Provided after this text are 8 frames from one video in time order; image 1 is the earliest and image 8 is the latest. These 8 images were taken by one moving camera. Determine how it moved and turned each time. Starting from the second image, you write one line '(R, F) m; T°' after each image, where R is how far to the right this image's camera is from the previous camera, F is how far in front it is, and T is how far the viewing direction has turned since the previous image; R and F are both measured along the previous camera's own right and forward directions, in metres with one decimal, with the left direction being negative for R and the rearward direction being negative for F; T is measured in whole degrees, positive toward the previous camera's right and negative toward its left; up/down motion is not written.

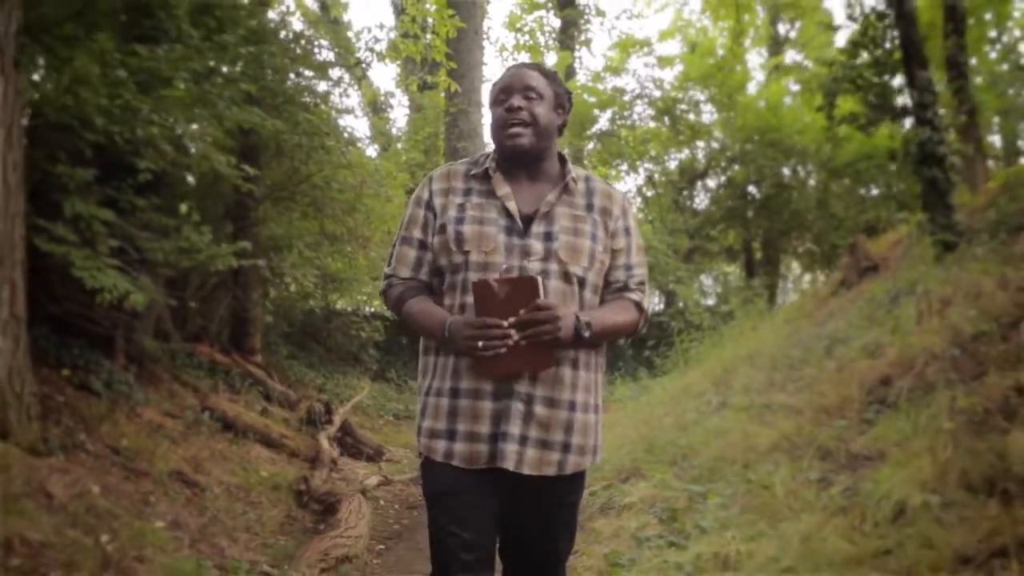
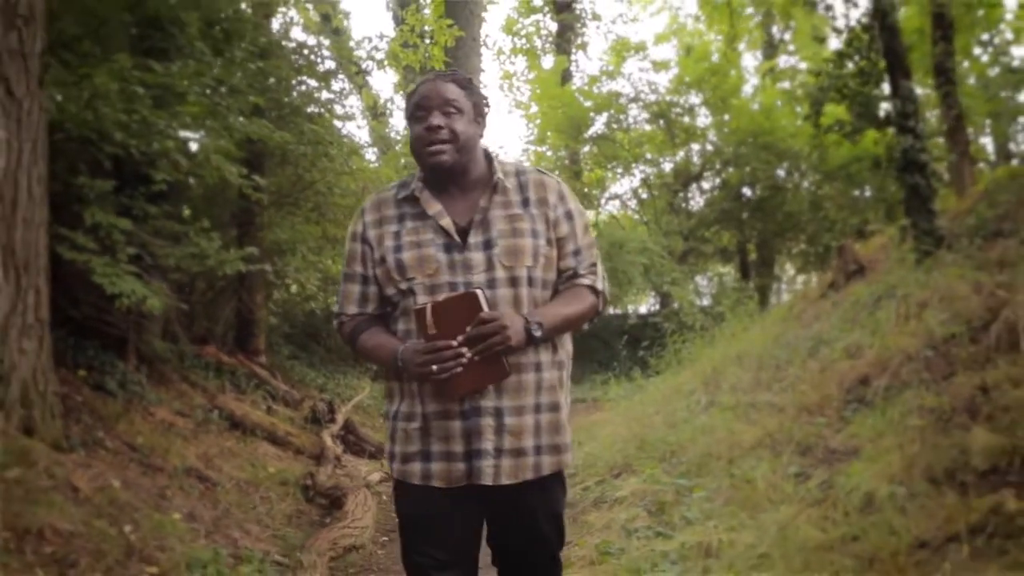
(0.0, -0.4) m; 0°
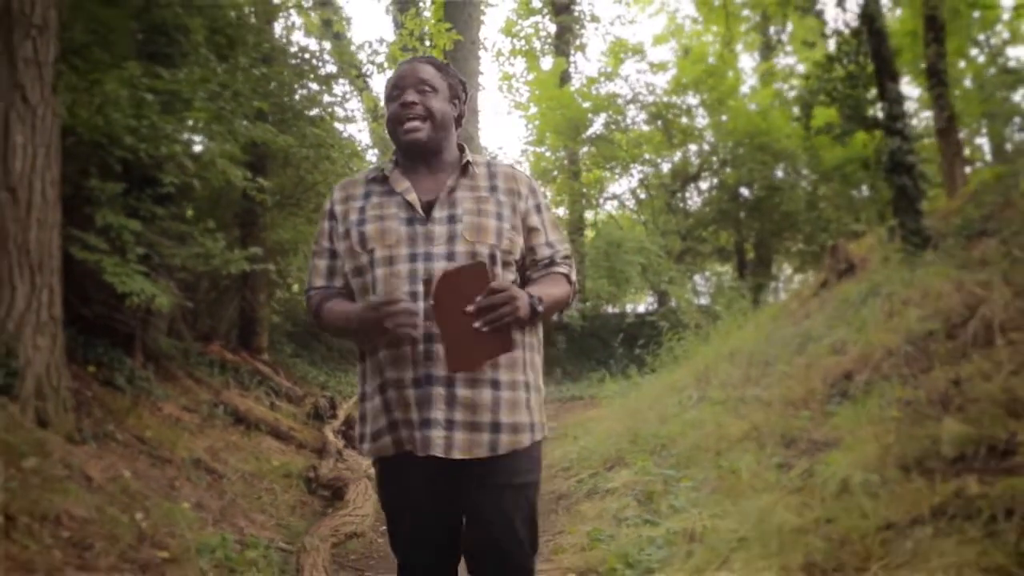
(0.0, -0.3) m; 0°
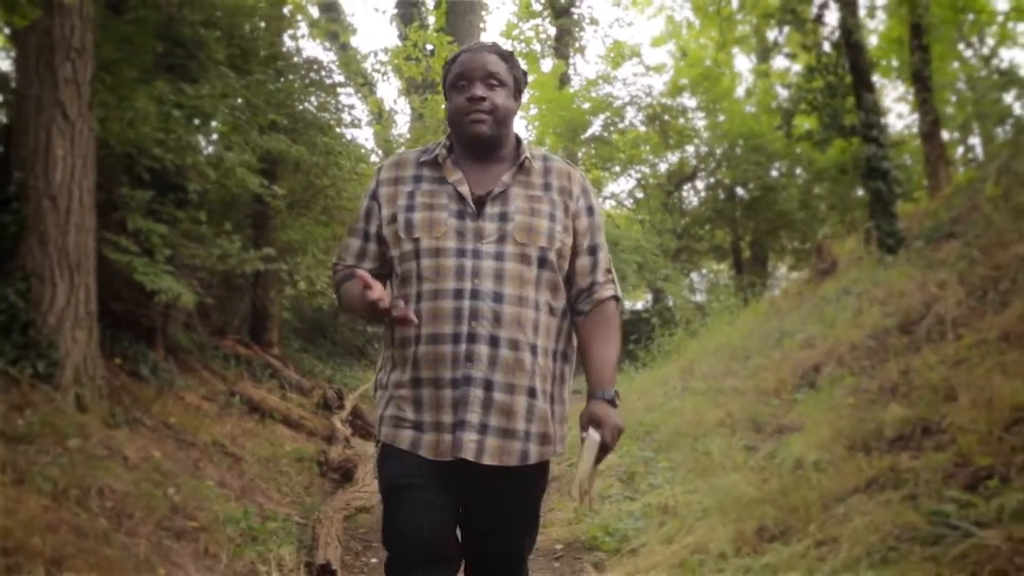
(+0.1, -0.7) m; 0°
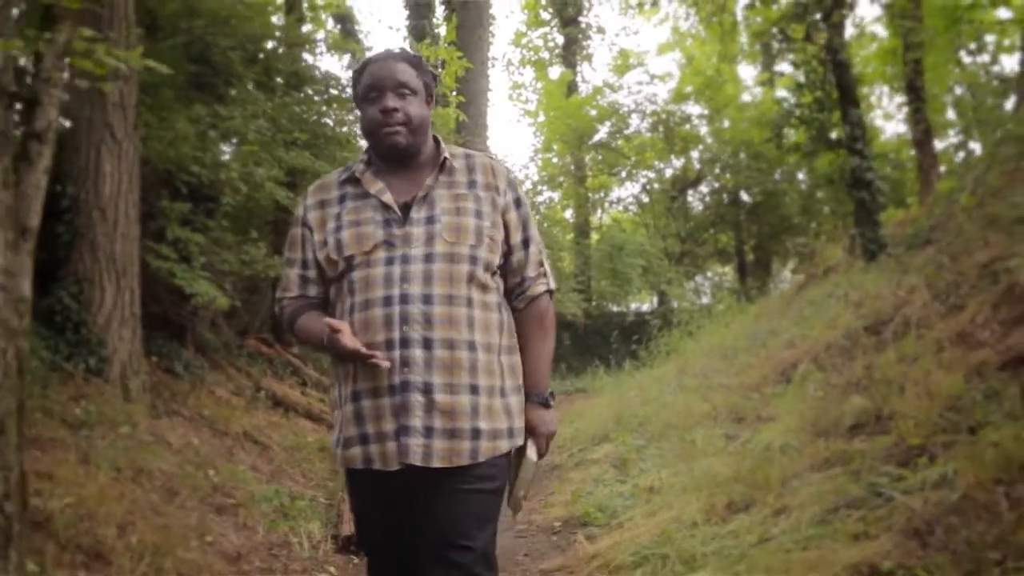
(+0.1, -0.8) m; -1°
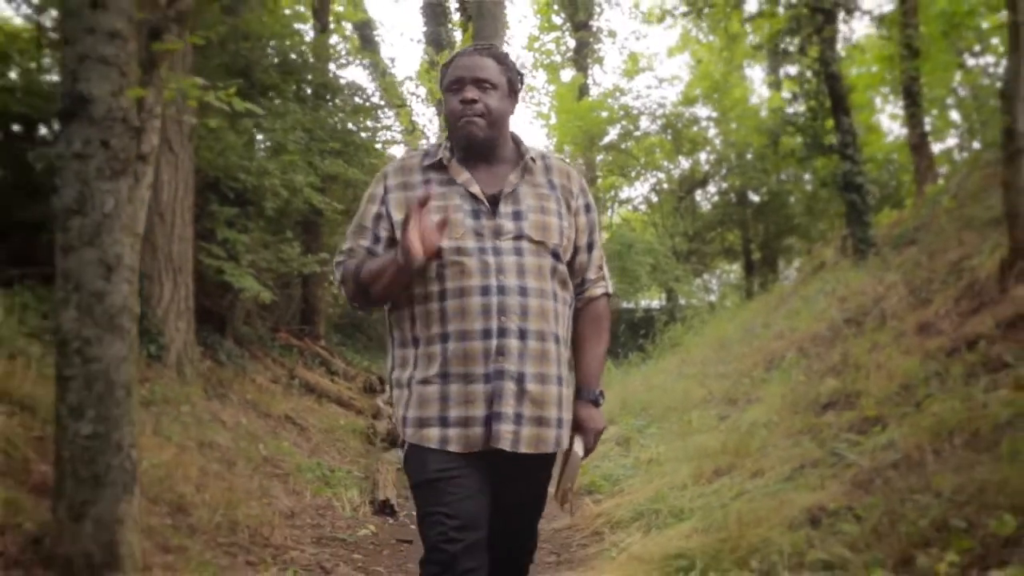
(0.0, -1.0) m; -1°
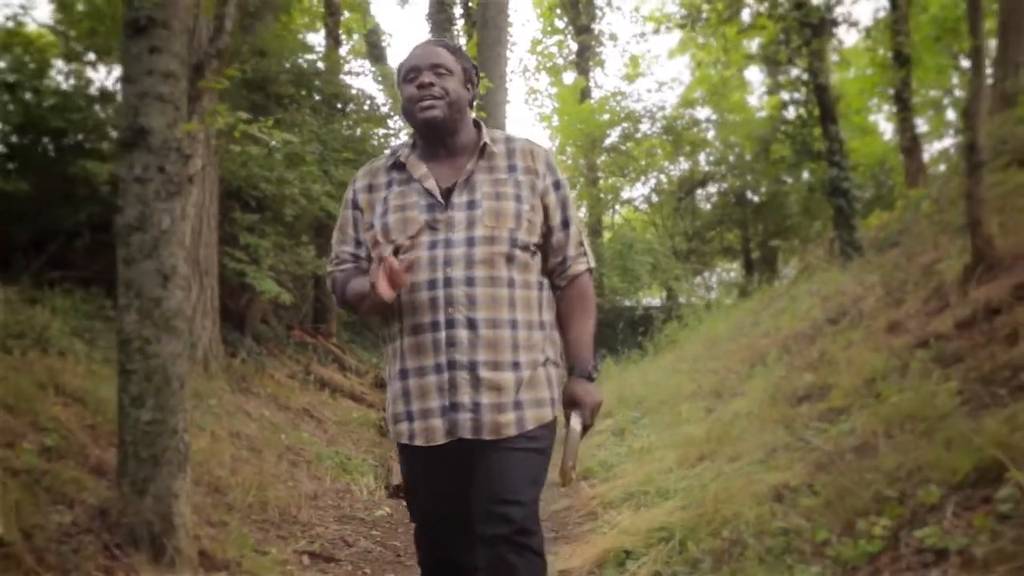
(0.0, -0.7) m; 0°
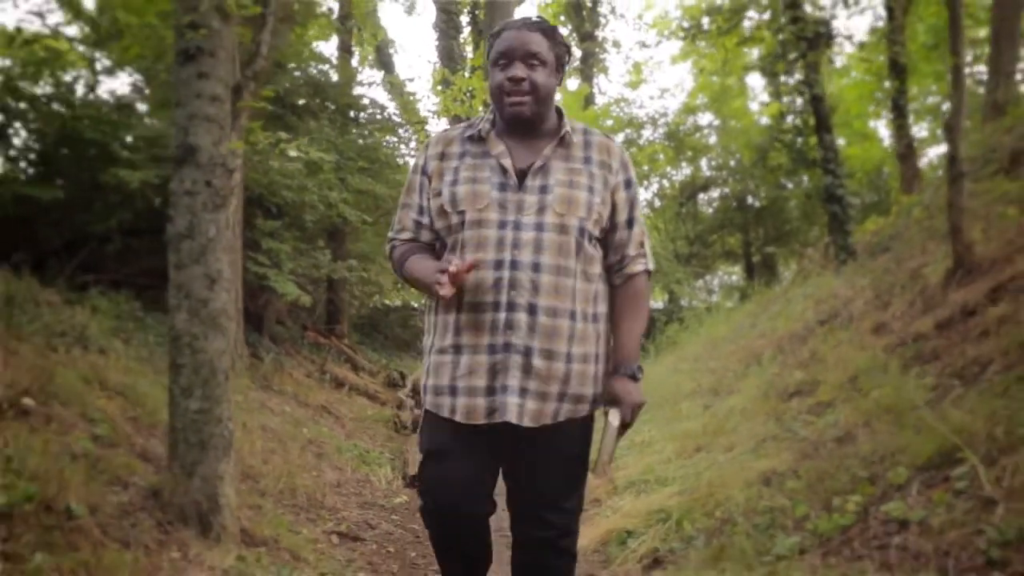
(-0.1, -0.6) m; 0°
